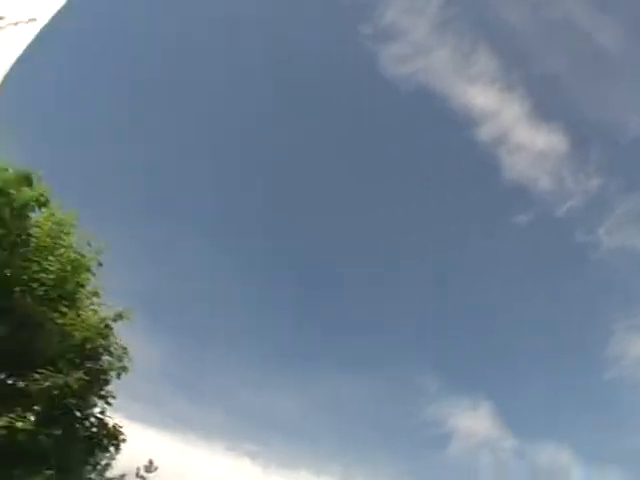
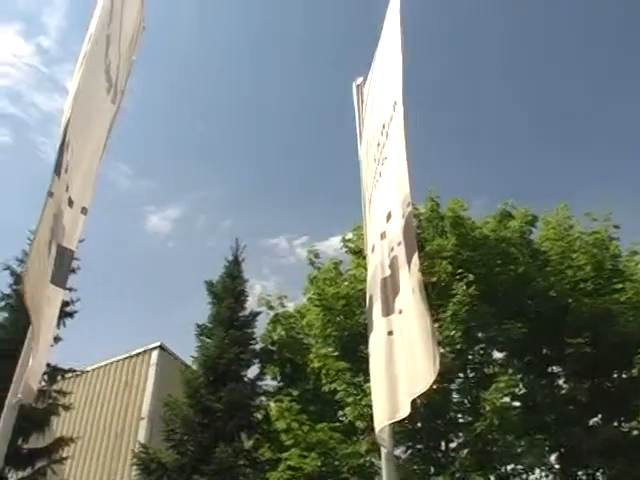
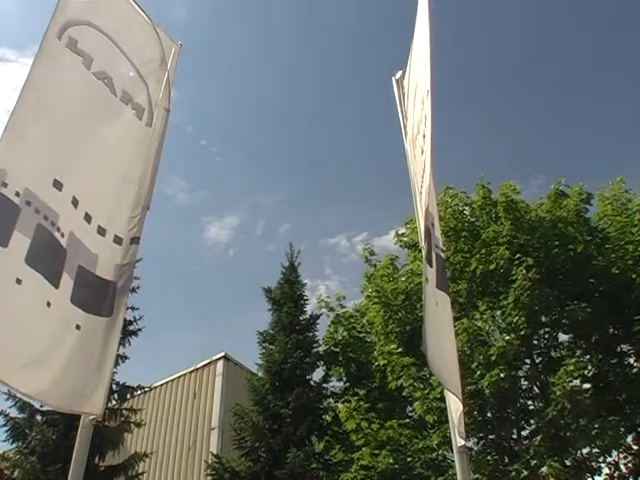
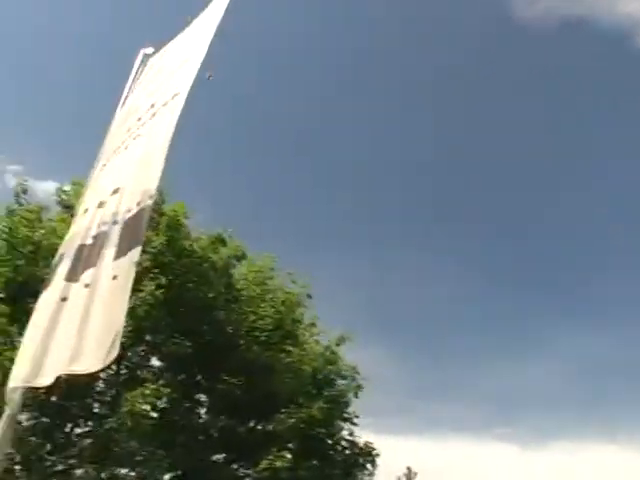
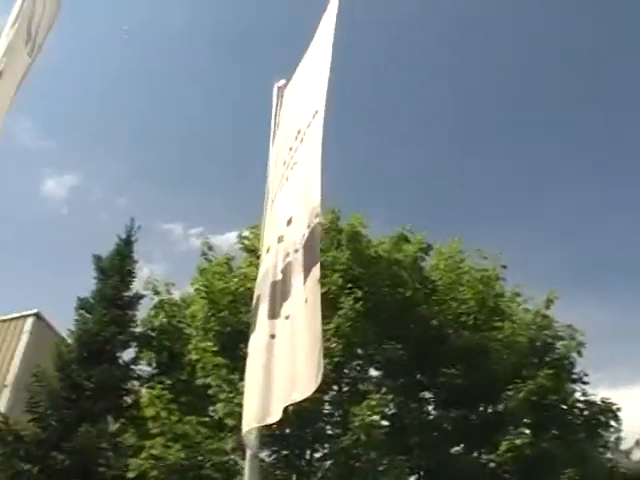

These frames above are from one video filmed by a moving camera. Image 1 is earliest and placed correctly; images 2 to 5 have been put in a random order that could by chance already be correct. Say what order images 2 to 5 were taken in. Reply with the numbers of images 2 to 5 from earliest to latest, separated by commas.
4, 5, 2, 3
